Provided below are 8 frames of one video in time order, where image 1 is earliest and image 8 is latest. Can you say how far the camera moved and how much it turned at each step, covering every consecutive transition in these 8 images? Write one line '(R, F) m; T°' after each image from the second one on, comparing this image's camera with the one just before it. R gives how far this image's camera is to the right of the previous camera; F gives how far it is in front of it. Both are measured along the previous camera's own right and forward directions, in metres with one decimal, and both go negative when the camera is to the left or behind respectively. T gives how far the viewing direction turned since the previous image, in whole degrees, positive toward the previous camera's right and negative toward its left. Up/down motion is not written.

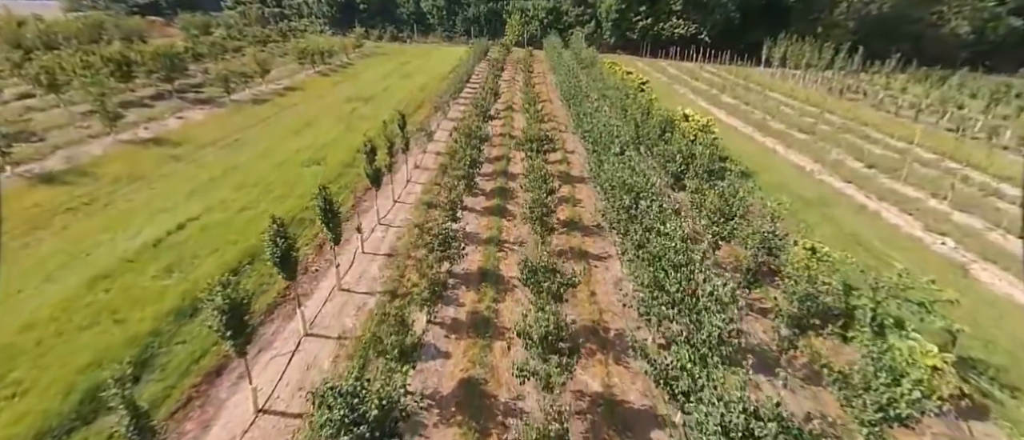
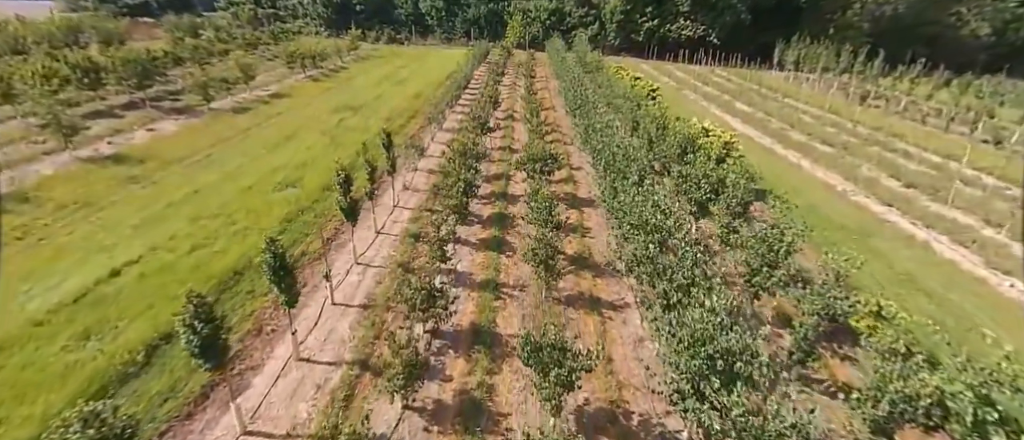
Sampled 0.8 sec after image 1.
(+0.1, +2.5) m; 0°
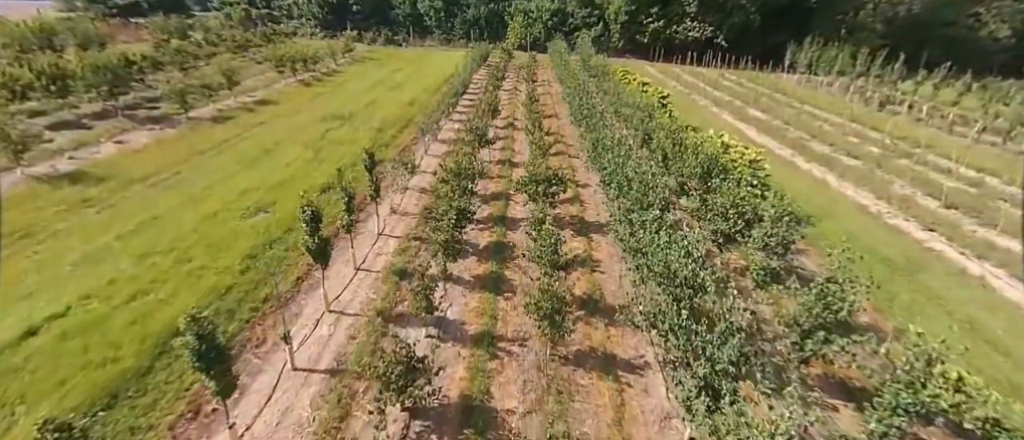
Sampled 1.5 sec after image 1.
(+0.1, +2.2) m; 0°
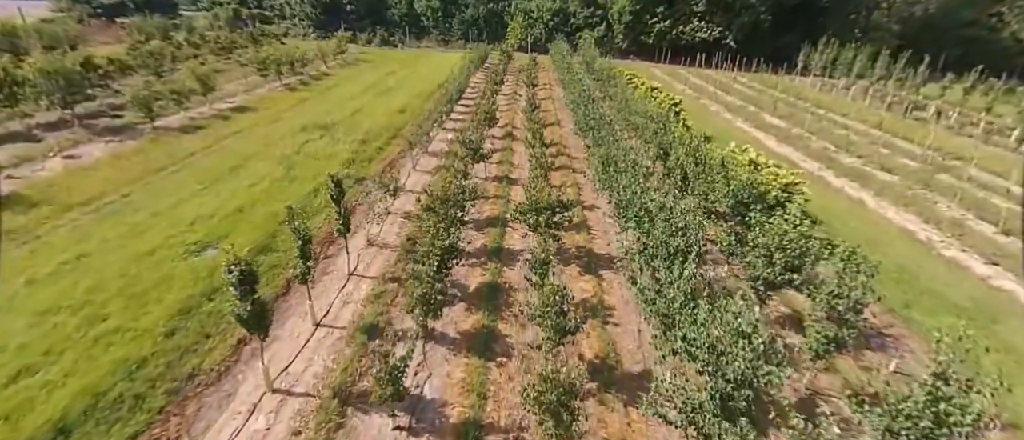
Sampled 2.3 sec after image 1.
(+0.2, +2.7) m; 0°
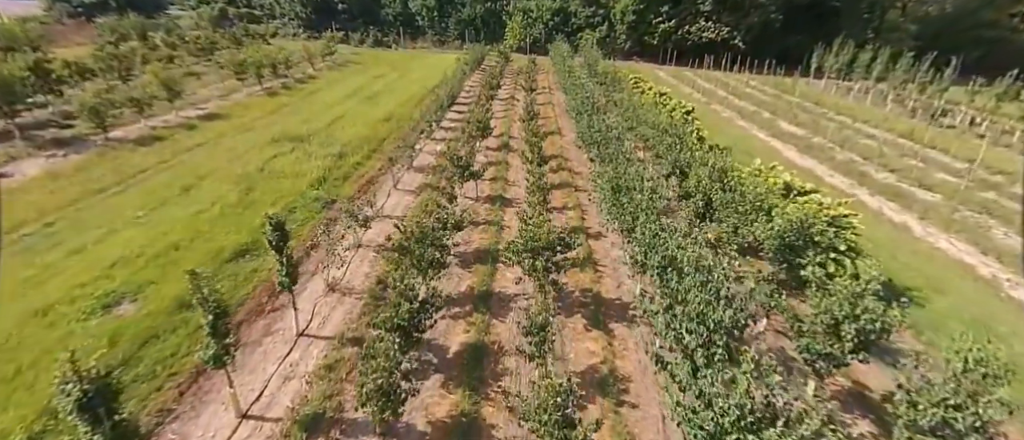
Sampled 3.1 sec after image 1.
(+0.3, +2.8) m; 0°
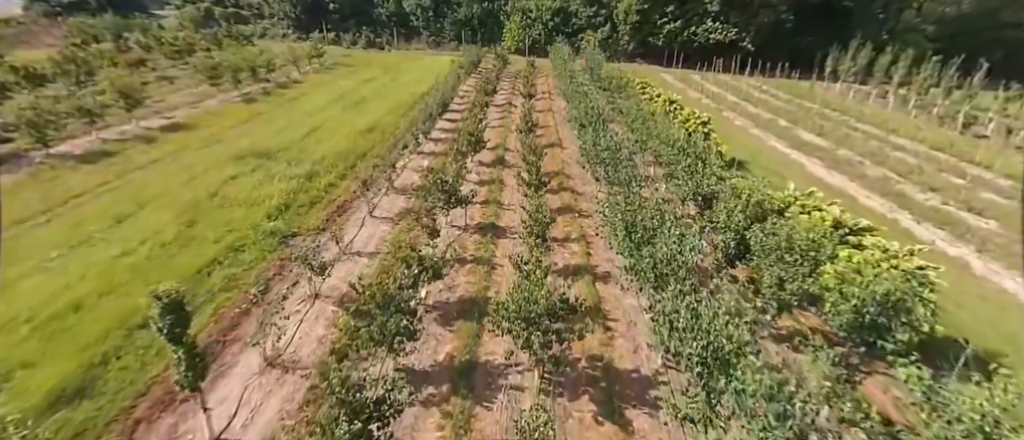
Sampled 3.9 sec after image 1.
(+0.3, +2.8) m; 0°
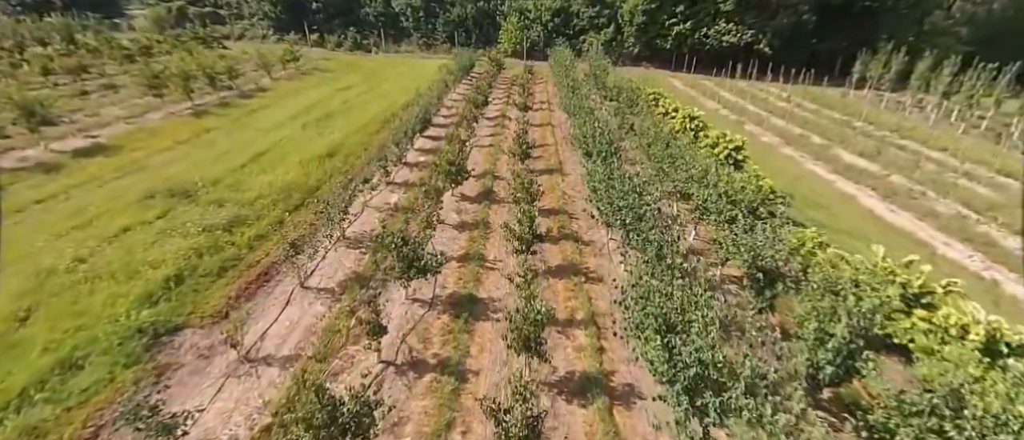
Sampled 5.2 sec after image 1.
(+0.5, +4.7) m; 0°
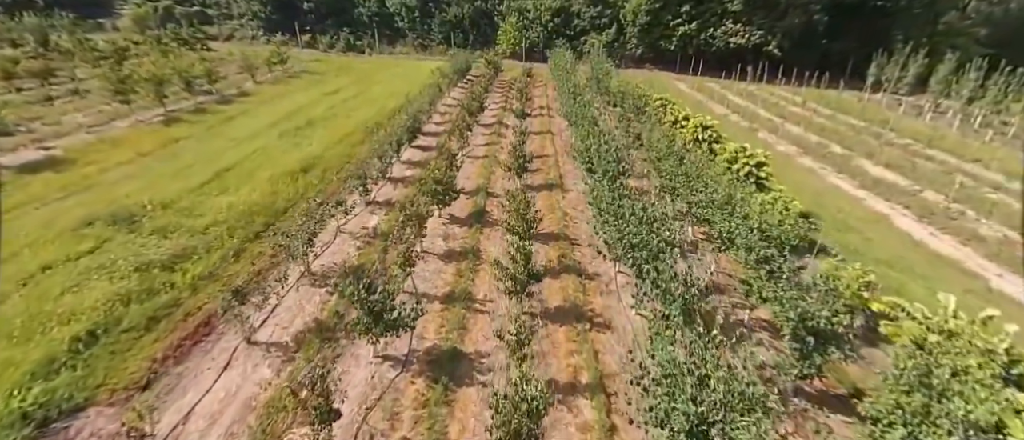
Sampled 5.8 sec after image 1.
(+0.2, +2.2) m; 0°
